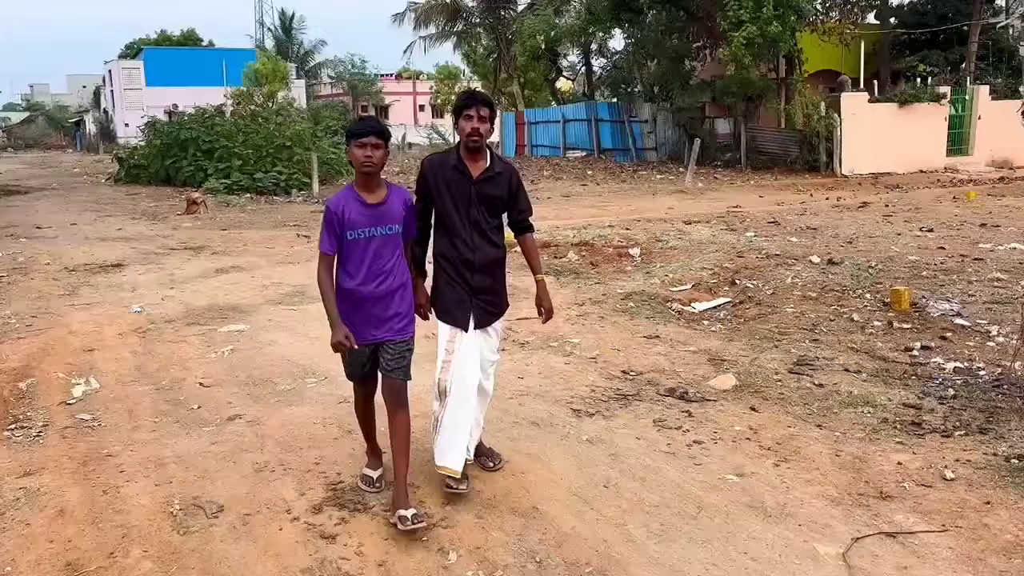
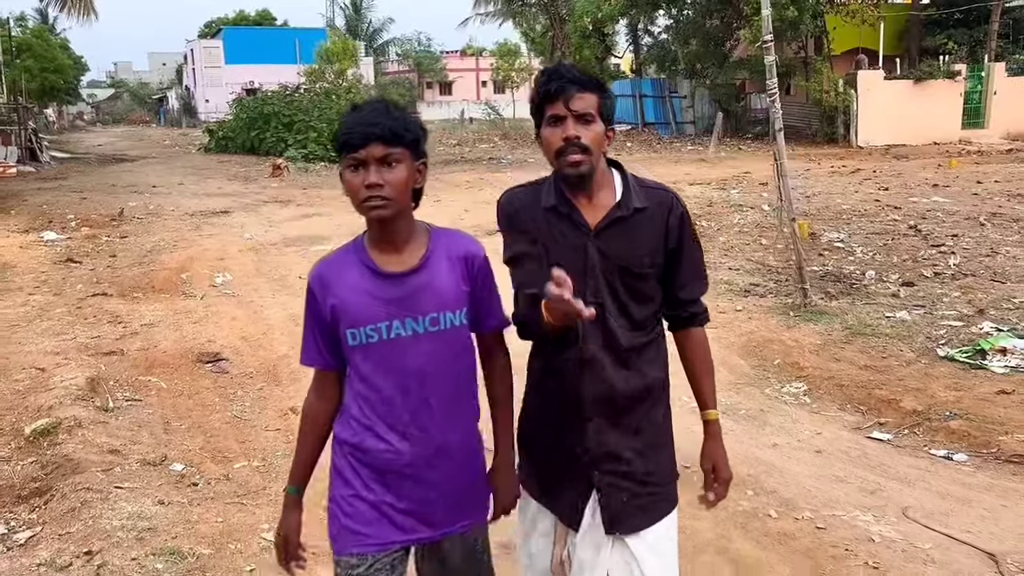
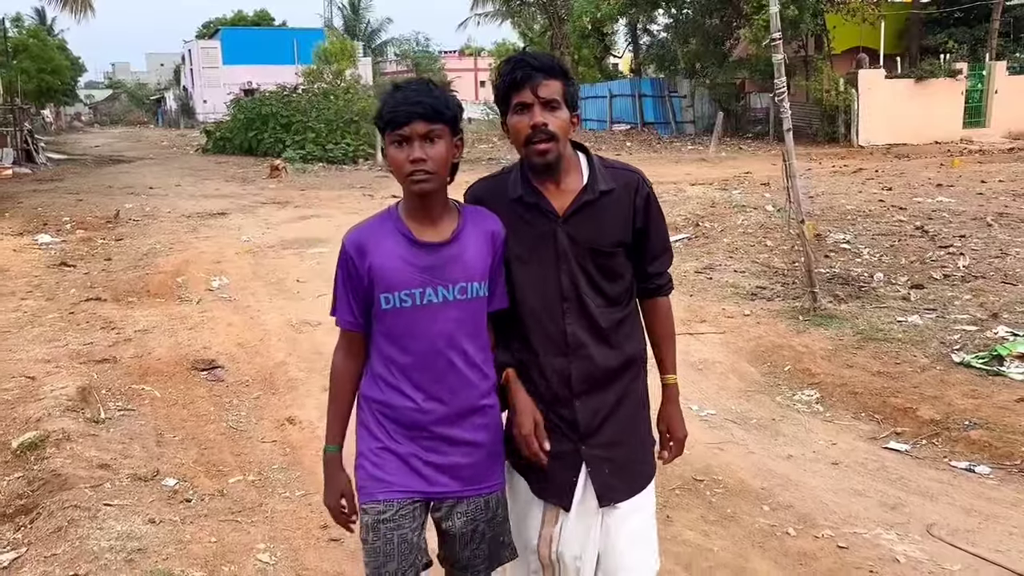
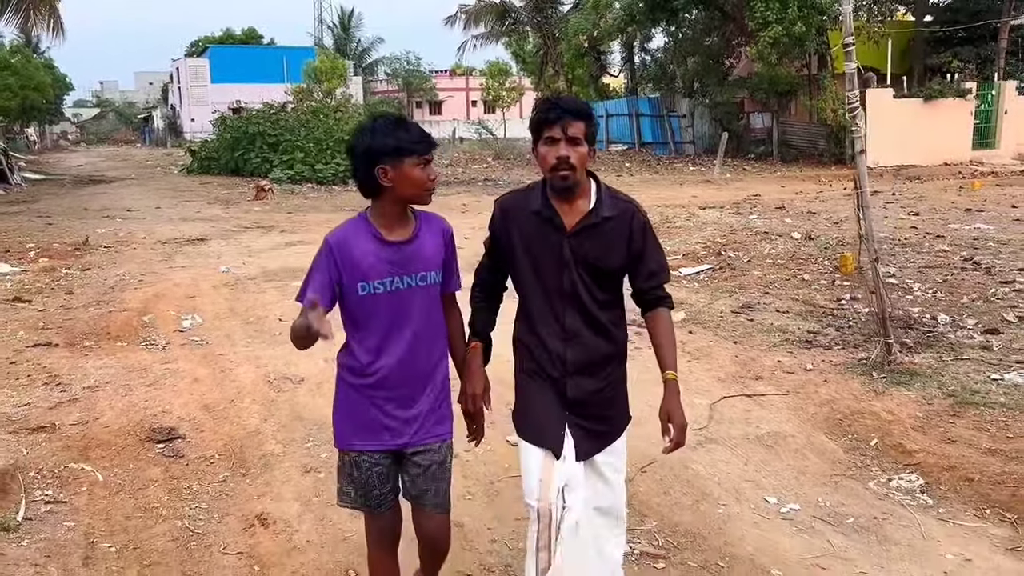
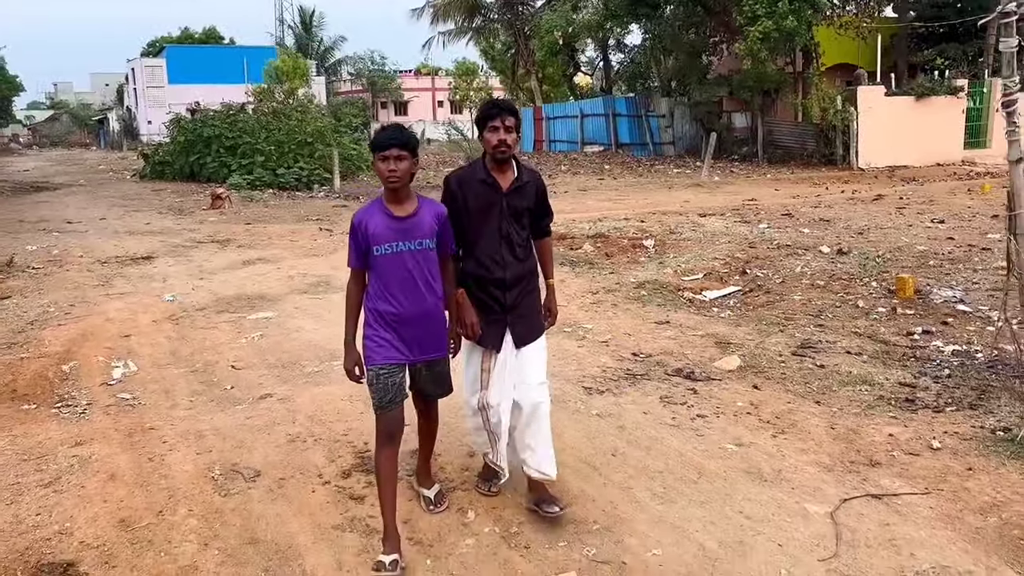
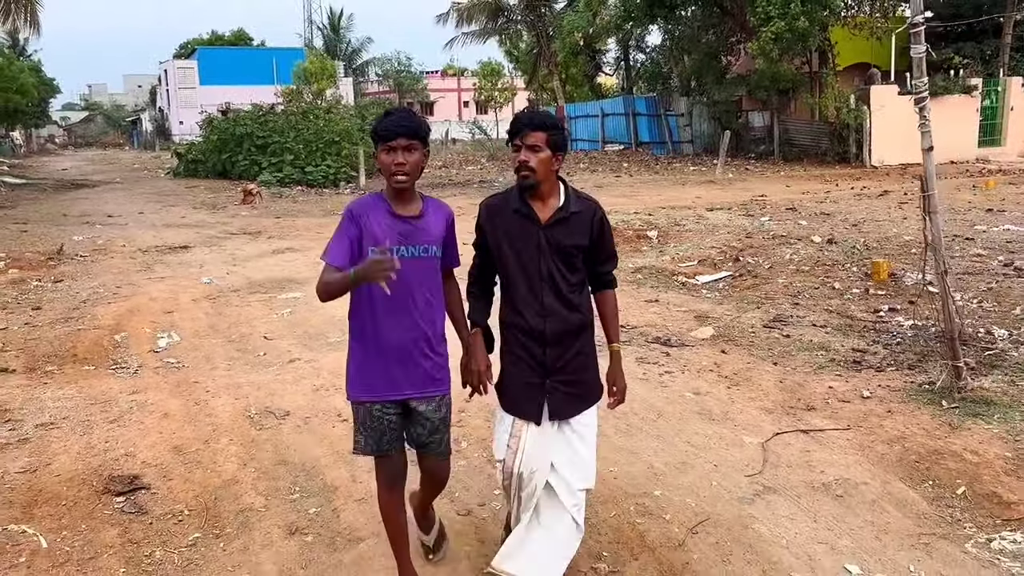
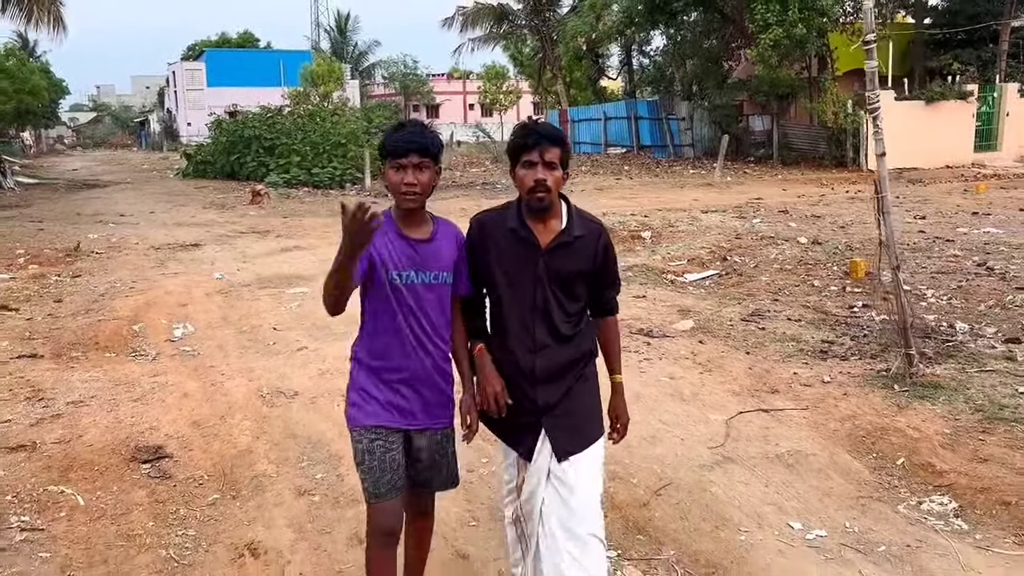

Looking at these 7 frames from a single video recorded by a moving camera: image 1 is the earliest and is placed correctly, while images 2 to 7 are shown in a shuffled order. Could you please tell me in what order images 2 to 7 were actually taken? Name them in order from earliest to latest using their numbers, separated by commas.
5, 6, 7, 4, 3, 2
